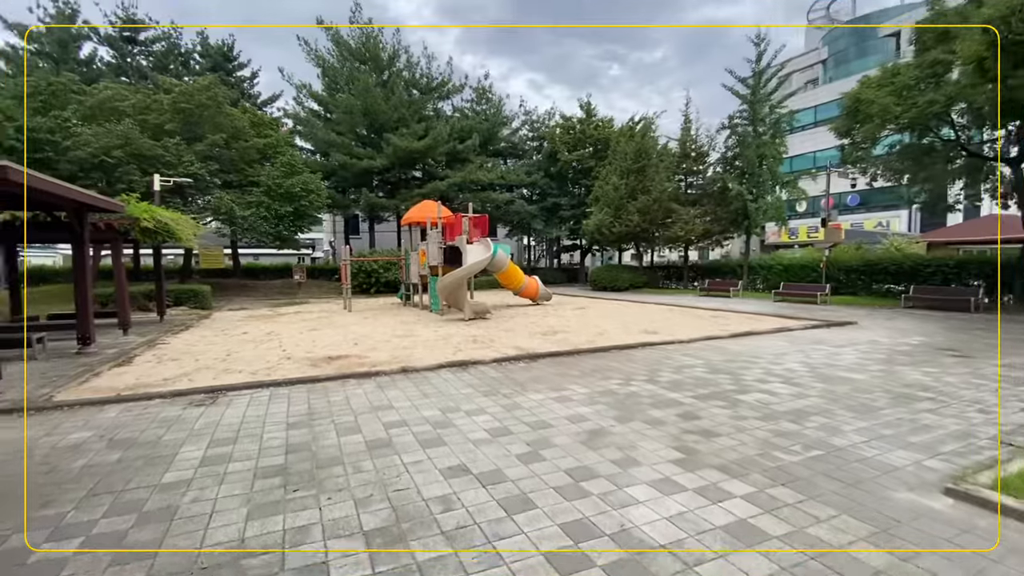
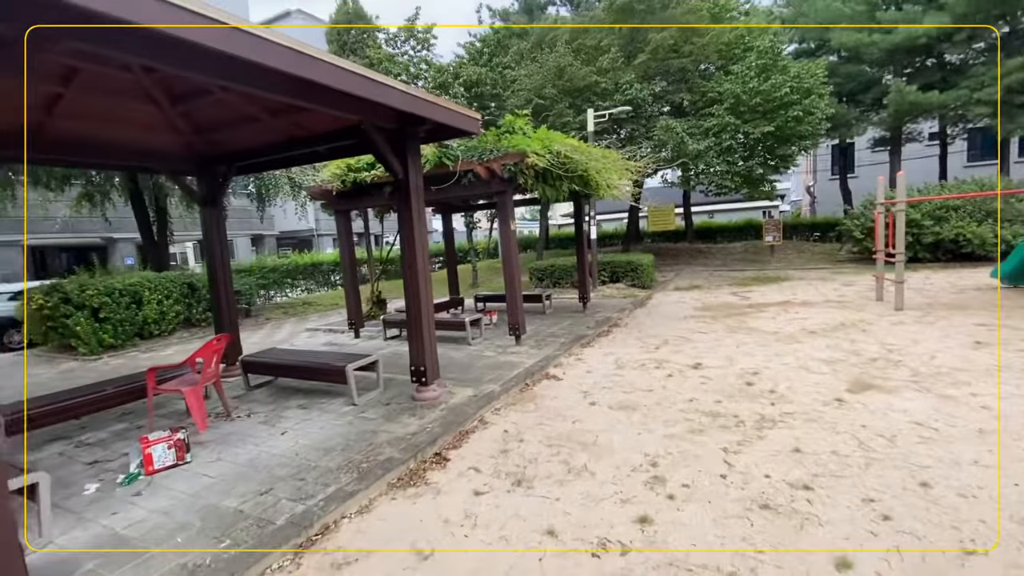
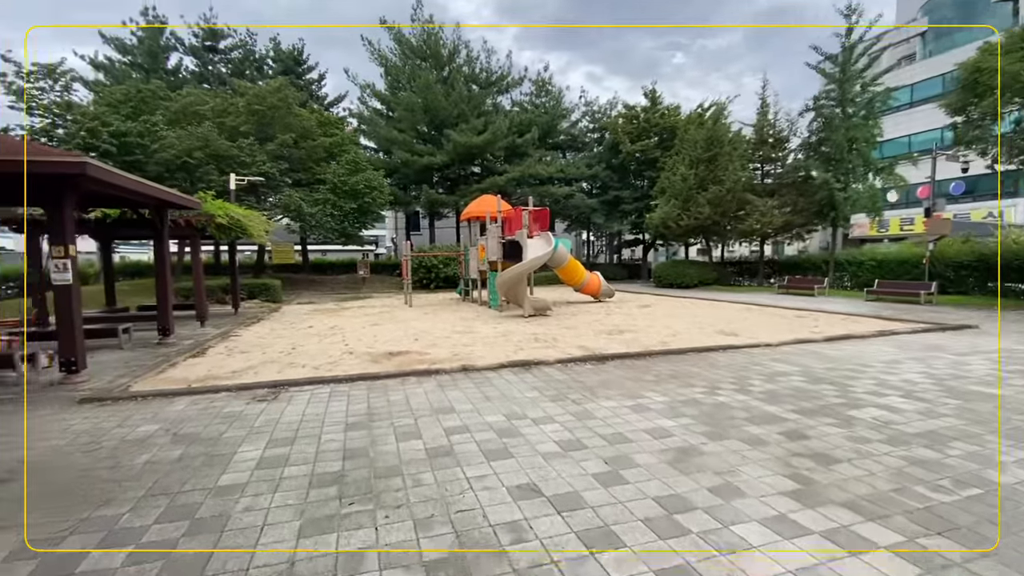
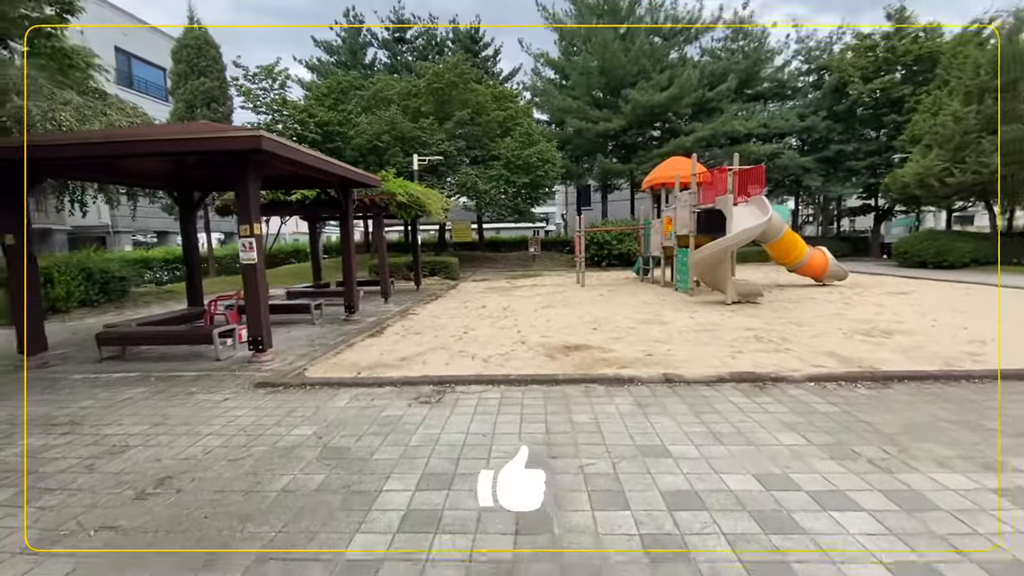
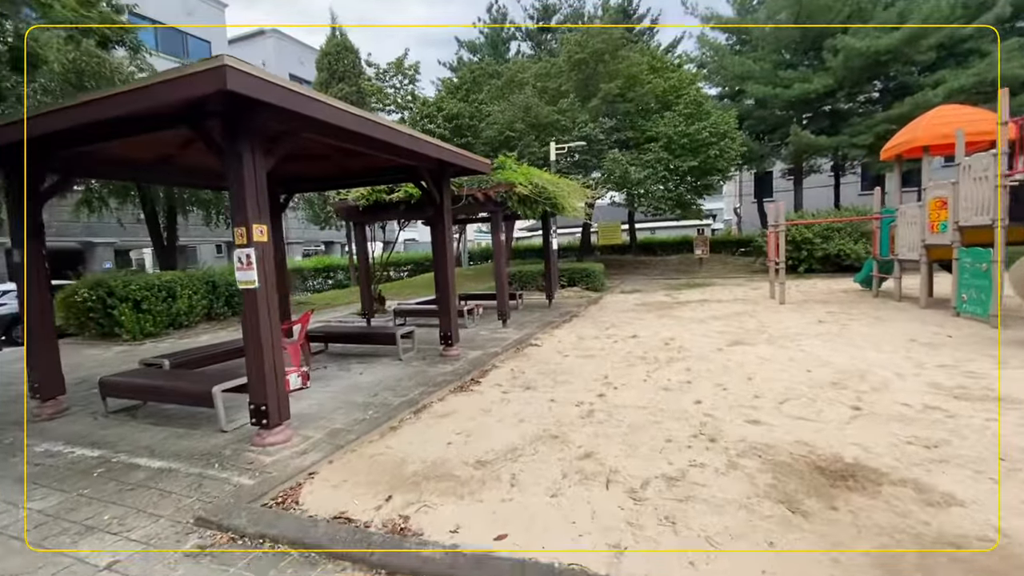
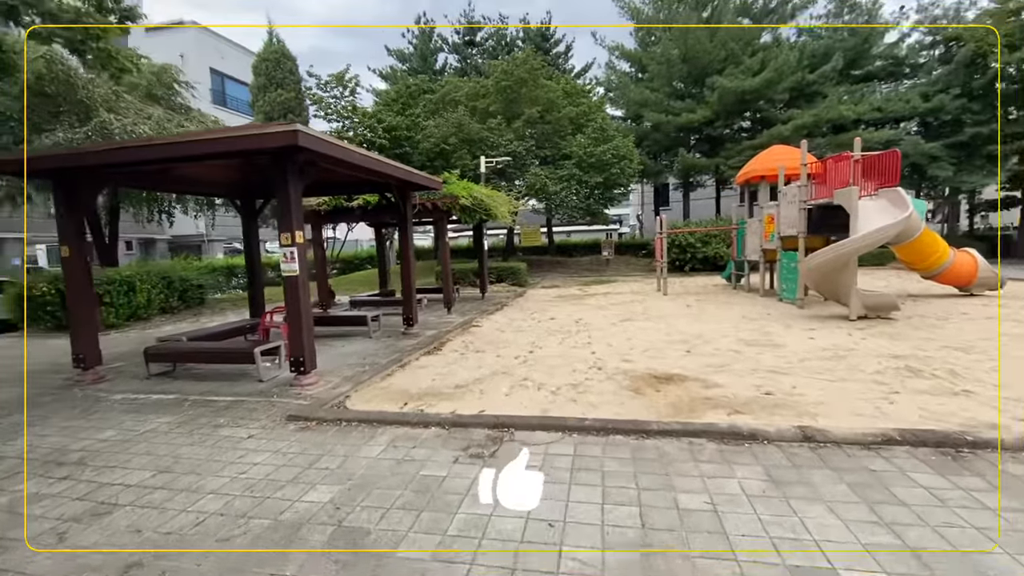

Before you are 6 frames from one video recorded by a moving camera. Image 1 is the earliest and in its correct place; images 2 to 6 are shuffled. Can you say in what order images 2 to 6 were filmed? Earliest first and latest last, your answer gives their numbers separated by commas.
3, 4, 6, 5, 2
